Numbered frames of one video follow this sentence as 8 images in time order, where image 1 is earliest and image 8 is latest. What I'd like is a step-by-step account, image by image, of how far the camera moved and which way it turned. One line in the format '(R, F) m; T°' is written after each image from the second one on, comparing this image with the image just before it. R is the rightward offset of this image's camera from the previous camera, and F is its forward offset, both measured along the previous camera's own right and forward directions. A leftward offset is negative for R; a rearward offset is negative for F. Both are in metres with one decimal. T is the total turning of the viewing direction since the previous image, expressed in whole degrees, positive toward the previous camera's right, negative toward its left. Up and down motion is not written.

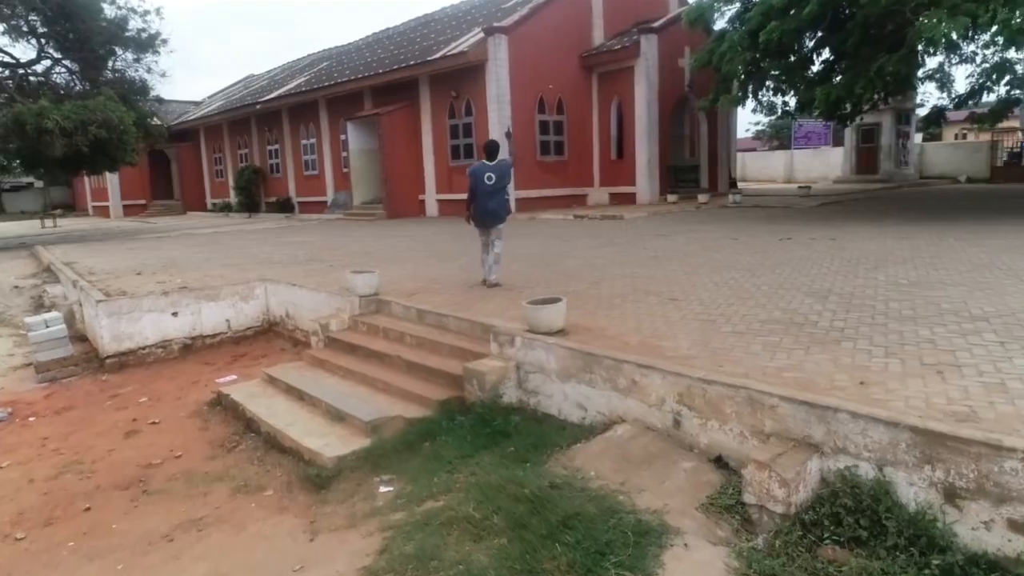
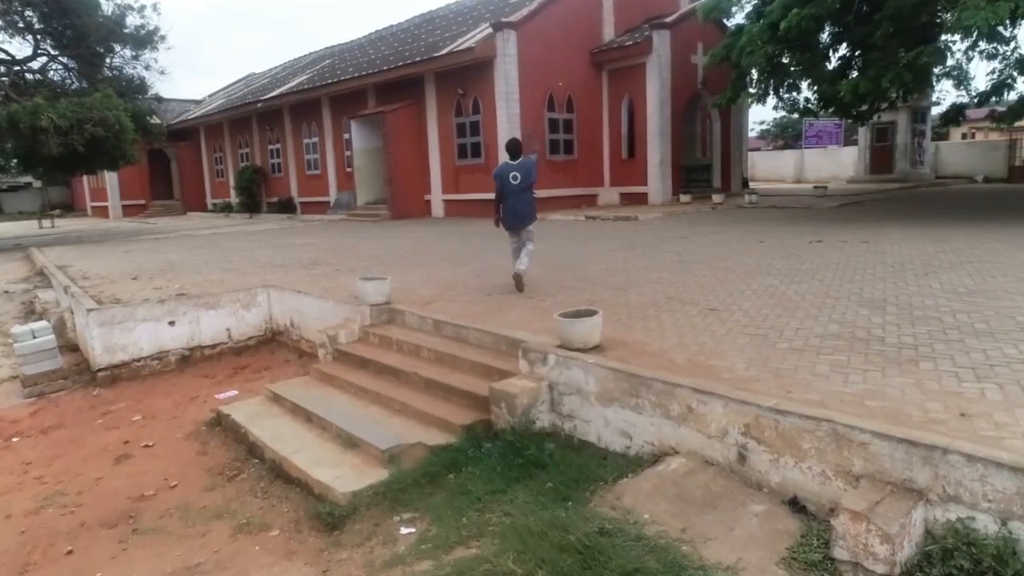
(-0.2, +0.5) m; 0°
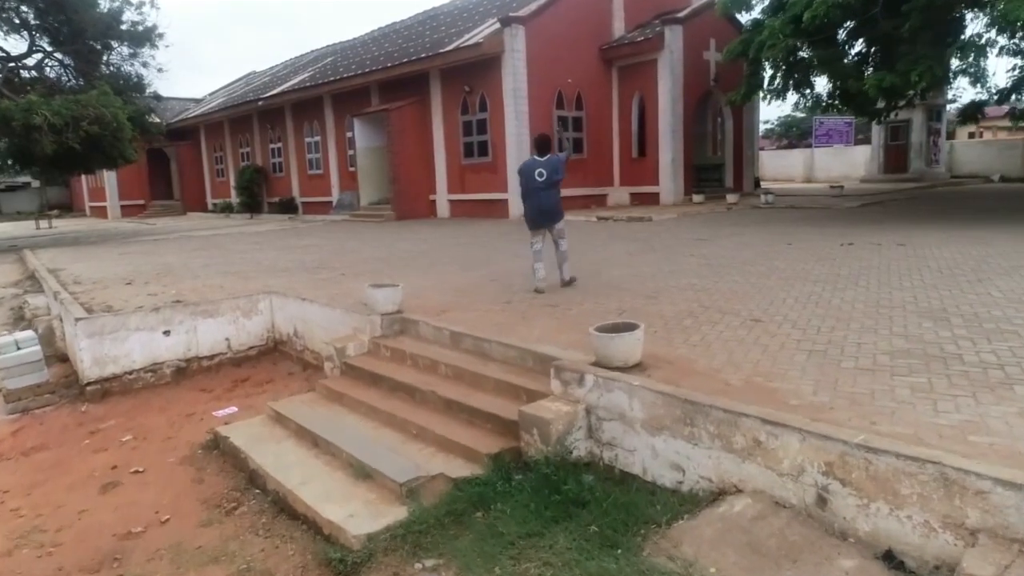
(-0.2, +0.5) m; 0°
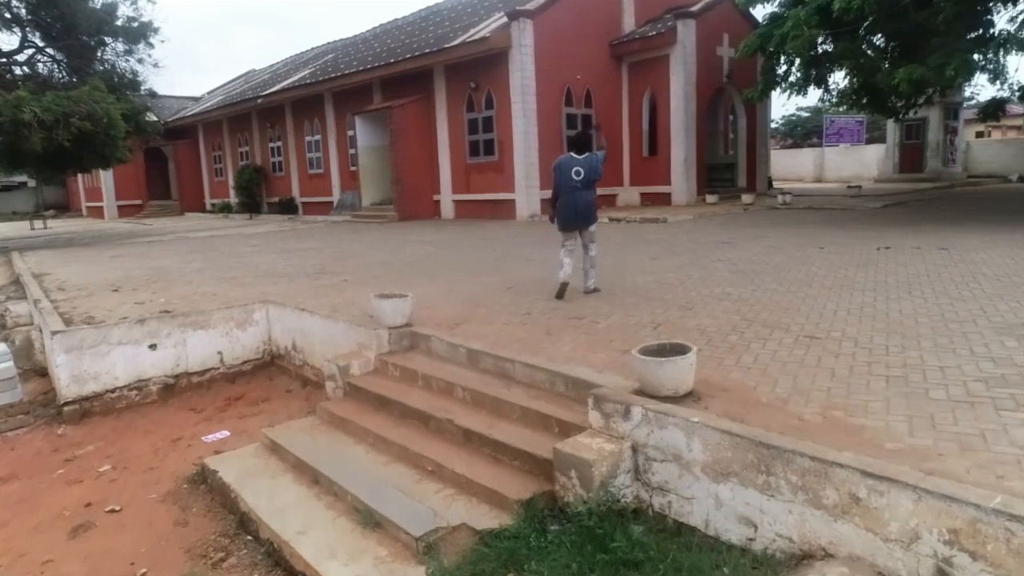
(-0.1, +0.6) m; 0°
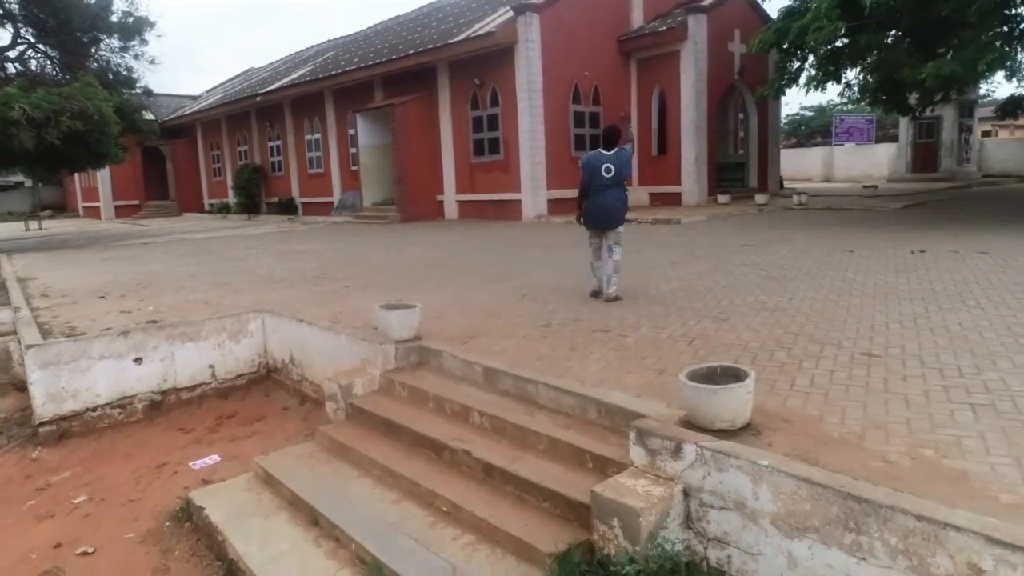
(-0.1, +0.5) m; 0°
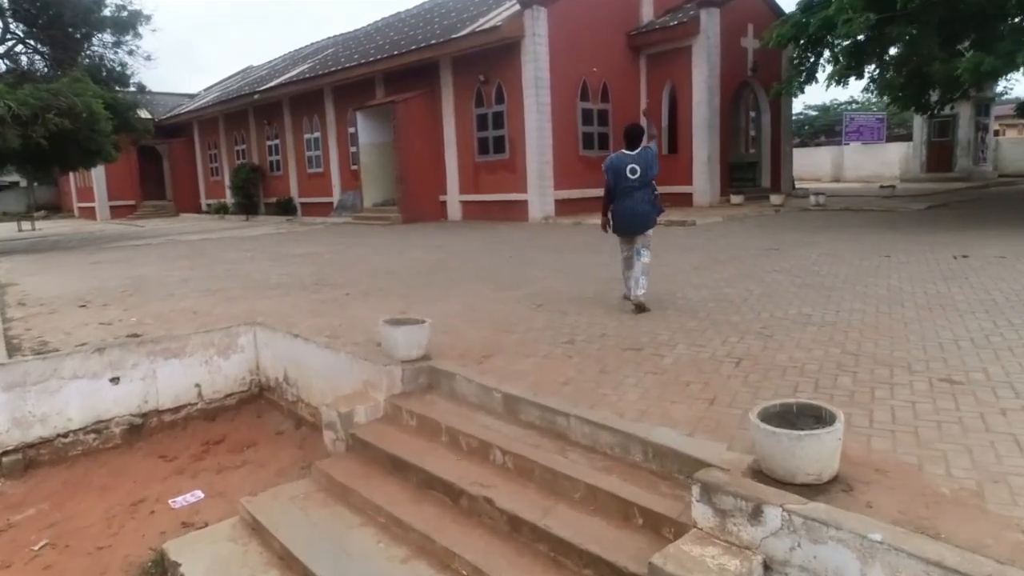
(-0.1, +0.6) m; 0°
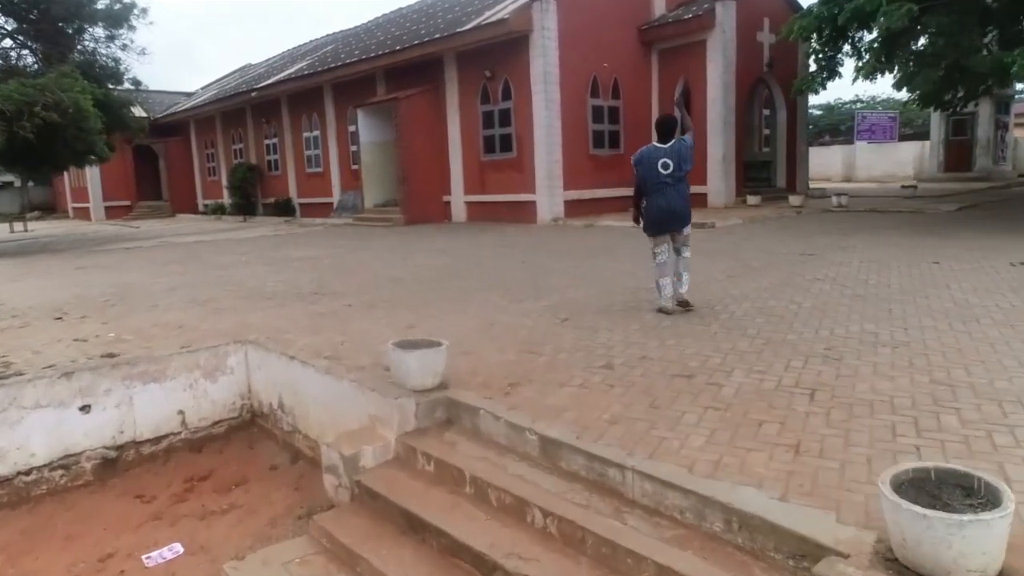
(-0.2, +0.7) m; 0°
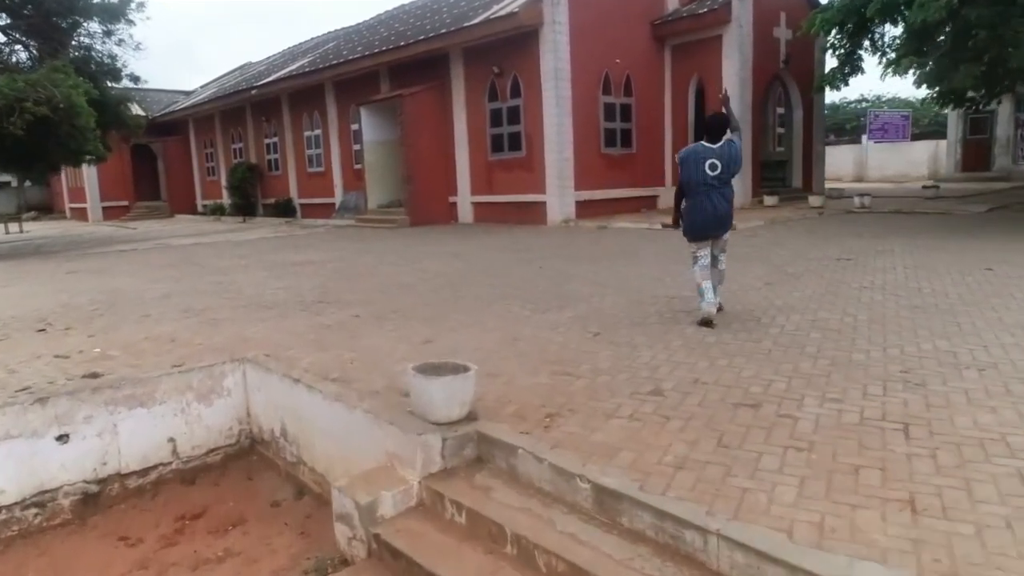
(-0.2, +0.5) m; 0°
